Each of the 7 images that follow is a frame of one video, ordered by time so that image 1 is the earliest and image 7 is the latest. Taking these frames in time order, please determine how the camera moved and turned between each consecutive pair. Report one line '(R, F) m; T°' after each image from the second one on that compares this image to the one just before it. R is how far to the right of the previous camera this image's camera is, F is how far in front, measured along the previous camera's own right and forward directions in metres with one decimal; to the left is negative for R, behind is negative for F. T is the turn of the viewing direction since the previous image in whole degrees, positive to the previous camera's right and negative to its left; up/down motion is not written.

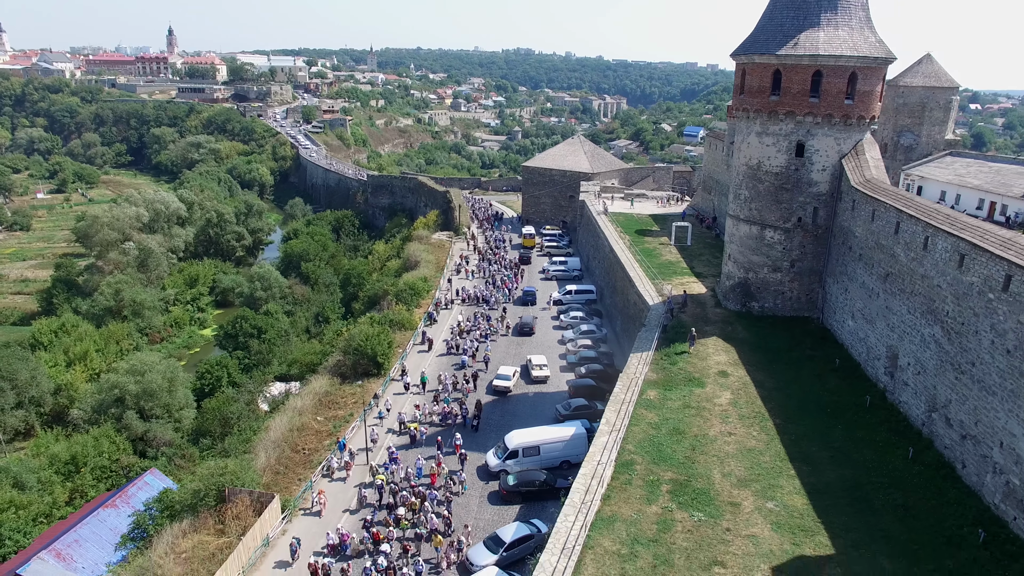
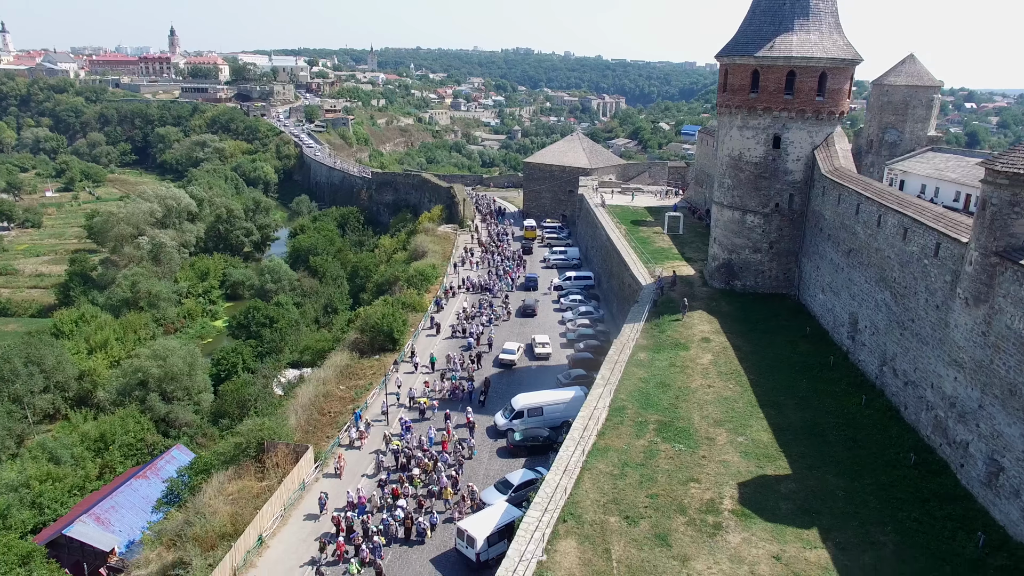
(-0.2, -1.7) m; 0°
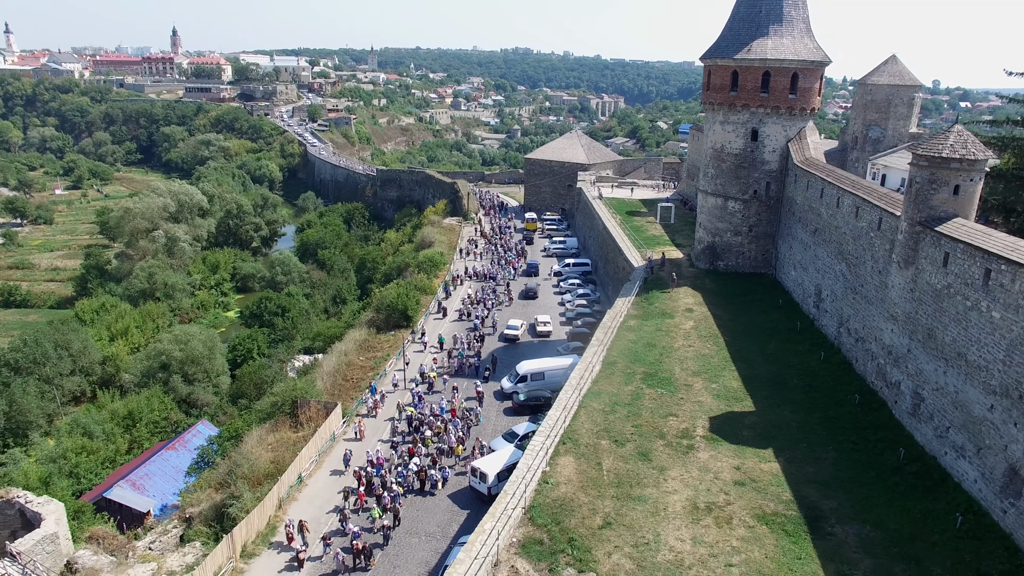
(-0.2, -1.9) m; 0°
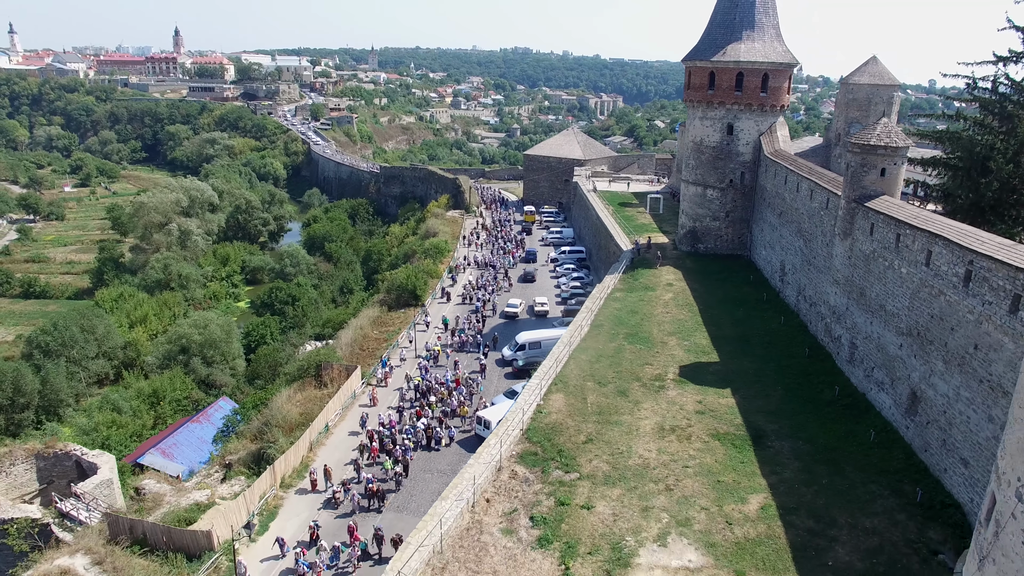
(0.0, -2.1) m; 0°
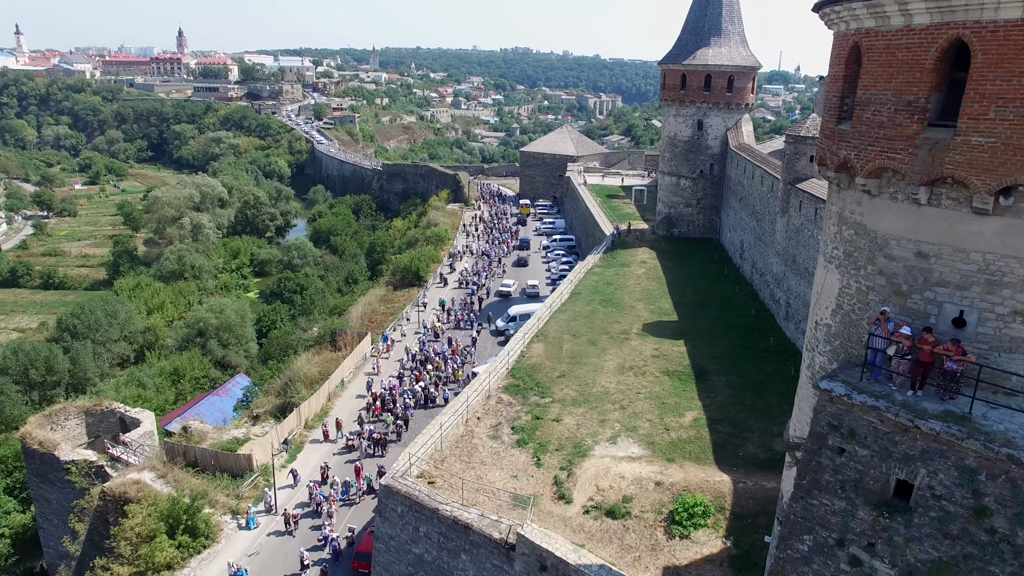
(+0.3, -2.5) m; 0°
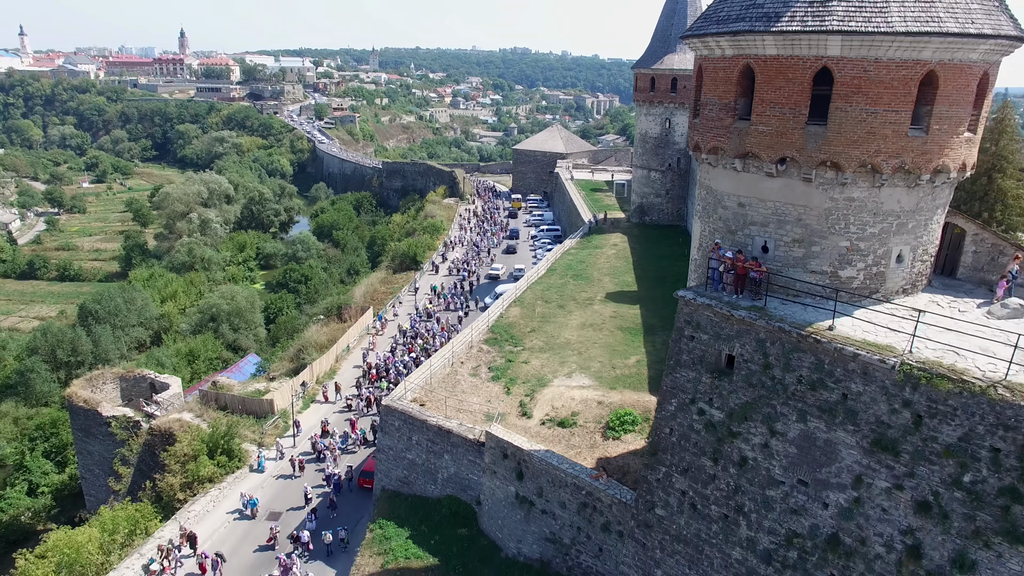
(+0.5, -2.7) m; 0°
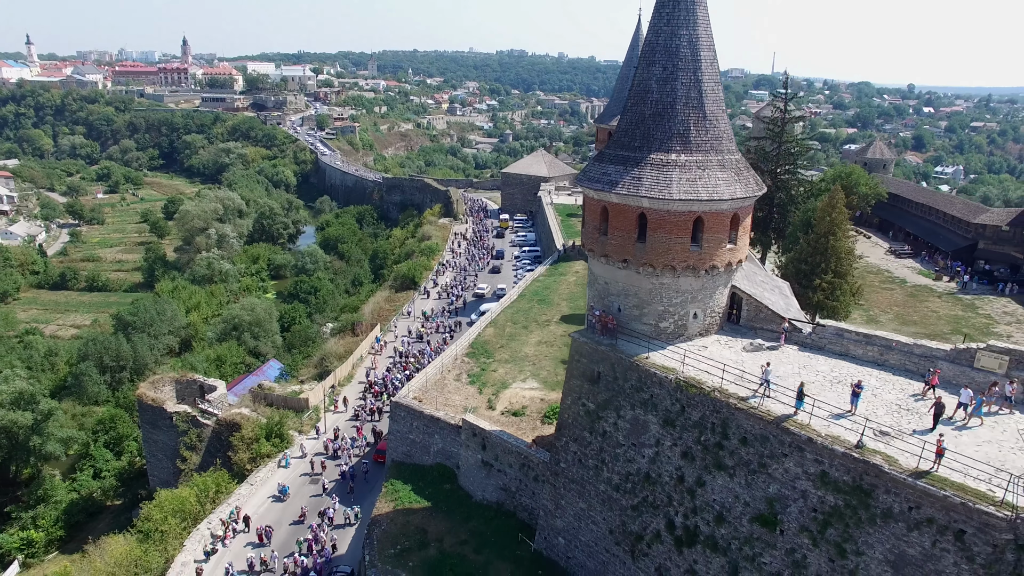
(+0.8, -5.6) m; 0°
